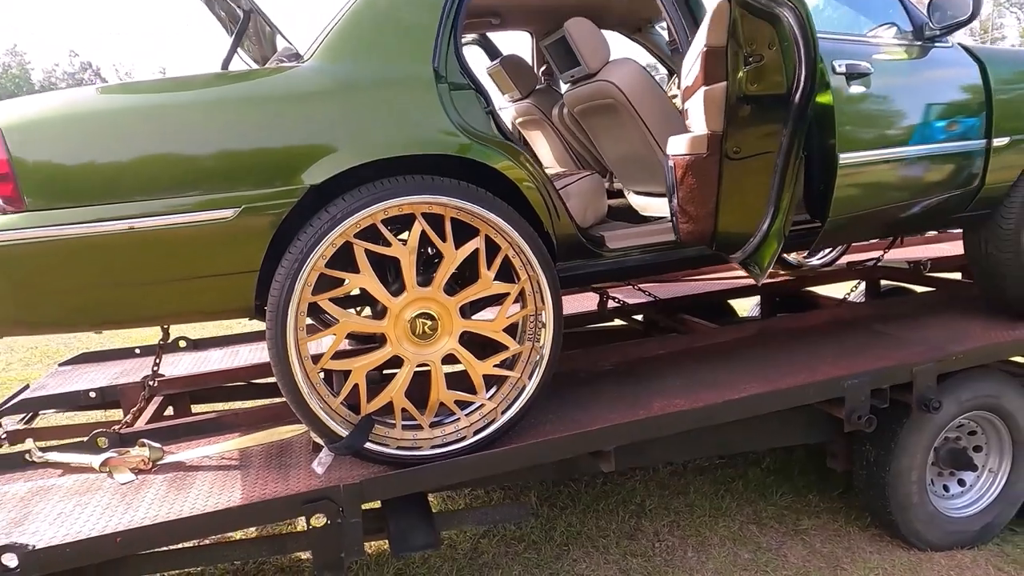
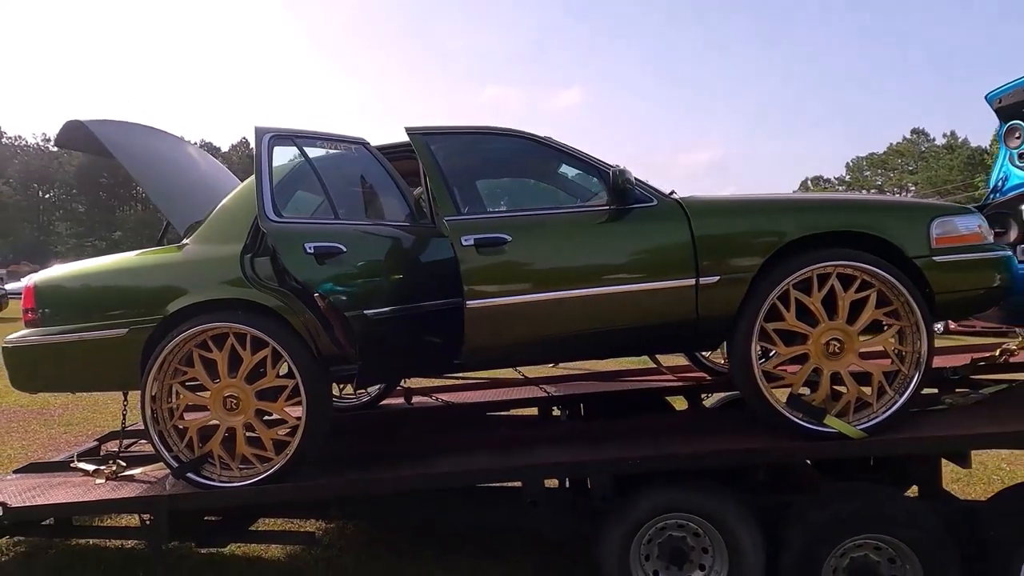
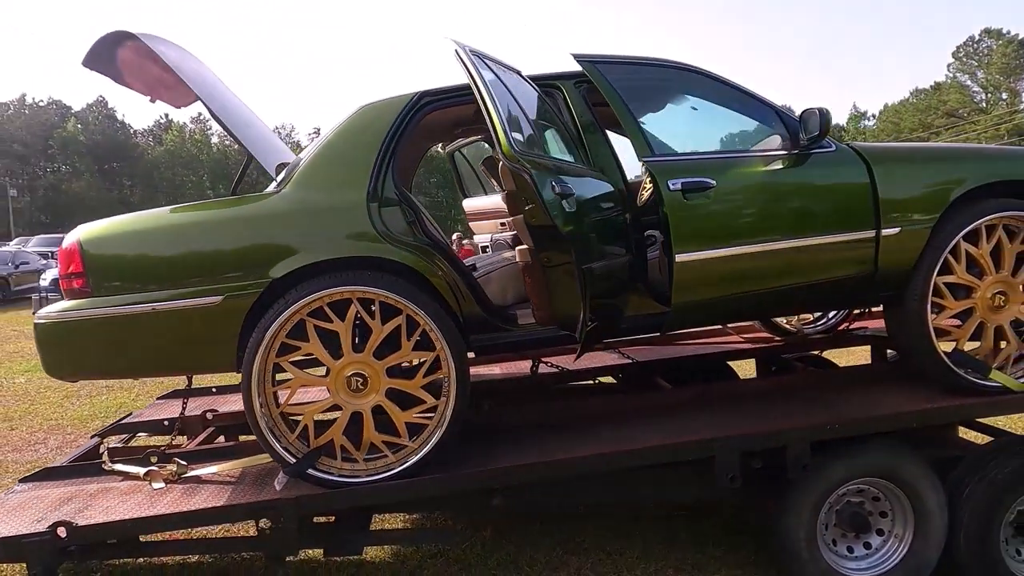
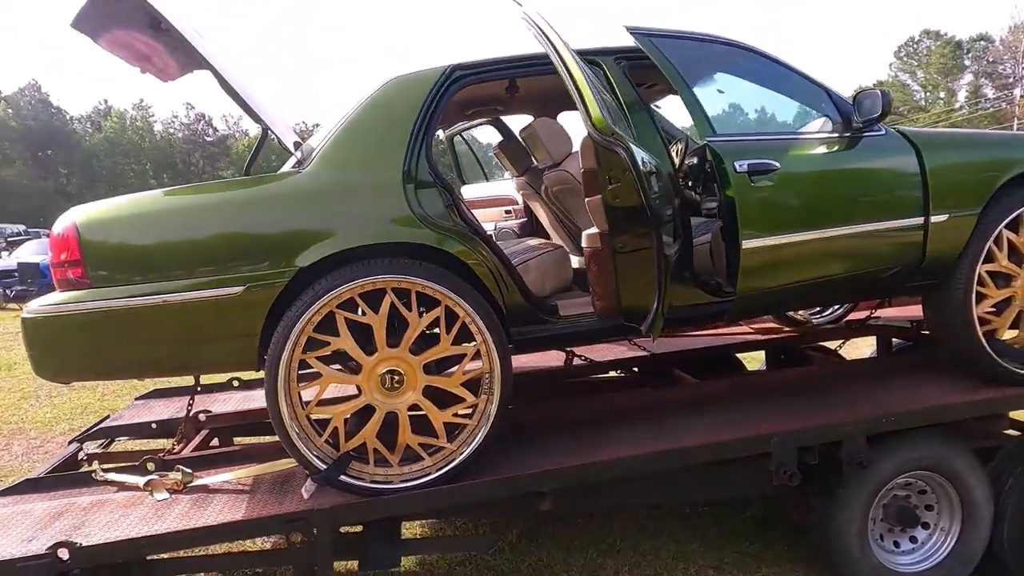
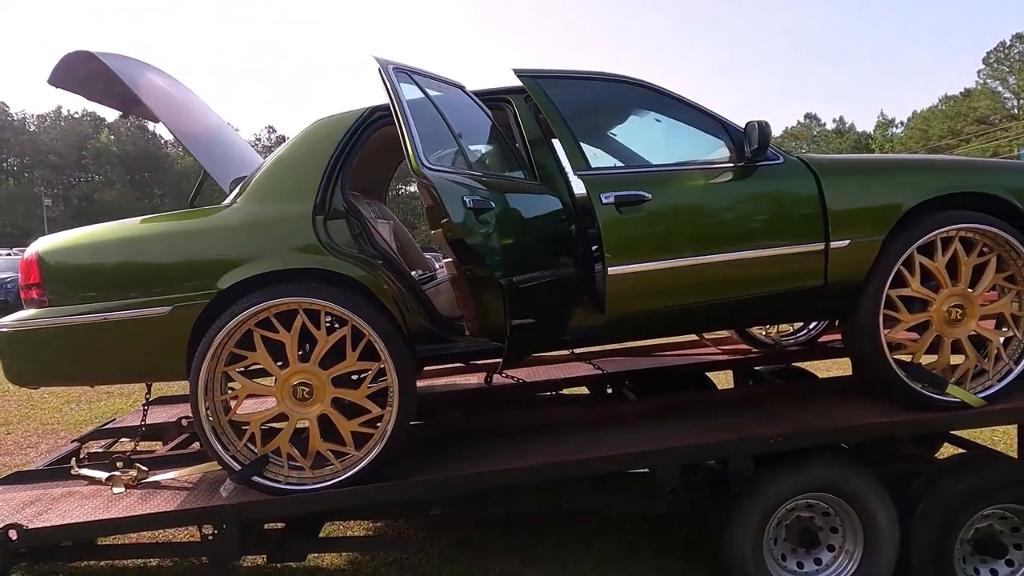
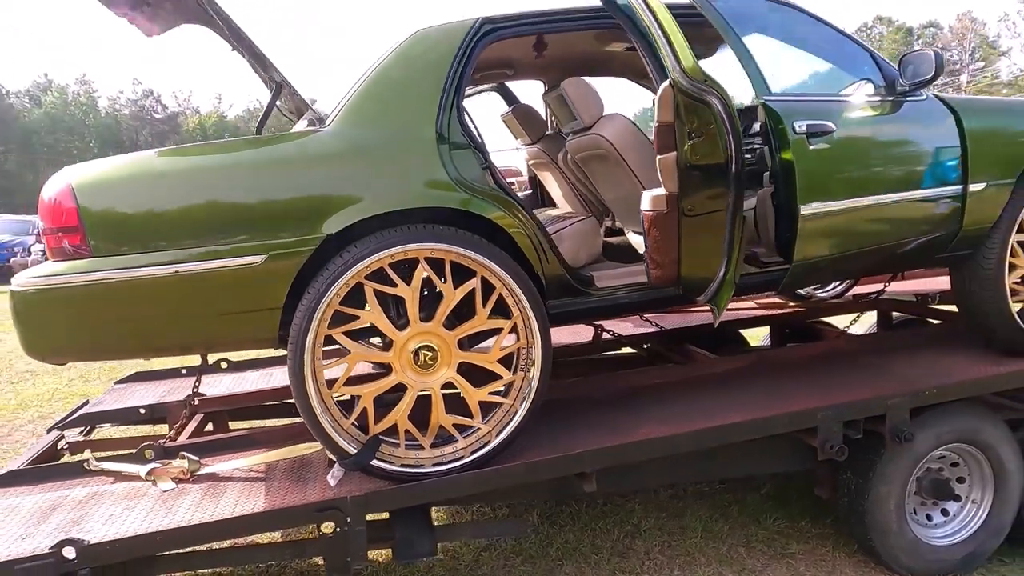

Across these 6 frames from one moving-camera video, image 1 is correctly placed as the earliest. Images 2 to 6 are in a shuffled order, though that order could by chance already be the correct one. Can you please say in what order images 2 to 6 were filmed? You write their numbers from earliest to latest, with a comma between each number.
6, 4, 3, 5, 2
